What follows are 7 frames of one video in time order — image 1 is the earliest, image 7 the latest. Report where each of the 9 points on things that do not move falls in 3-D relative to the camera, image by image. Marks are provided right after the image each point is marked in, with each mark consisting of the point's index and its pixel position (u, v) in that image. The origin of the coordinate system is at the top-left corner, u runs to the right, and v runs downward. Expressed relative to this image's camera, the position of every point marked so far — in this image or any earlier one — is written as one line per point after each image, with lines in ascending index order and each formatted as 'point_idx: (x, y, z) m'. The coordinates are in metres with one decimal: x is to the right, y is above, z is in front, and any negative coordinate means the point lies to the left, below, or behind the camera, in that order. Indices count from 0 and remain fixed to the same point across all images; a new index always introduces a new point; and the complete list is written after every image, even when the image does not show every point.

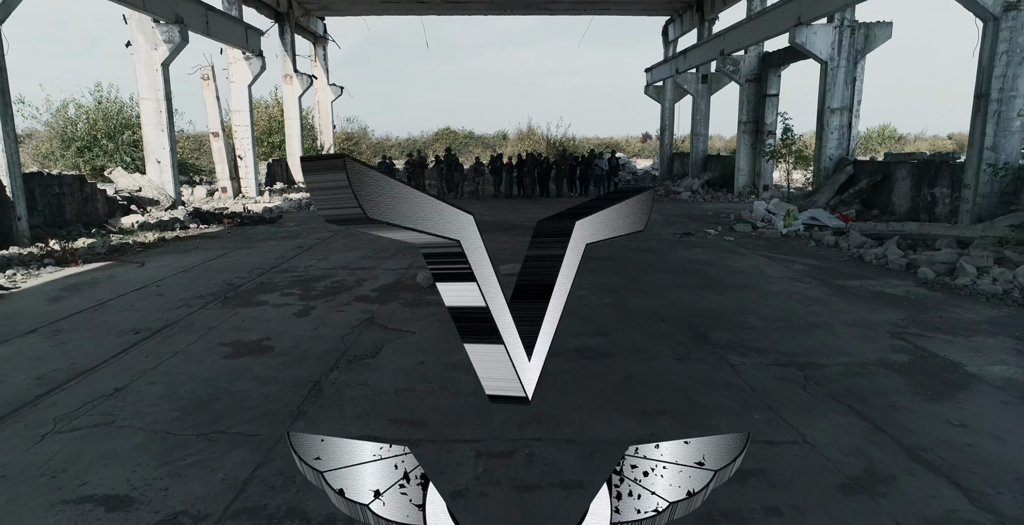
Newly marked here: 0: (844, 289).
0: (+3.5, -0.3, +6.4) m
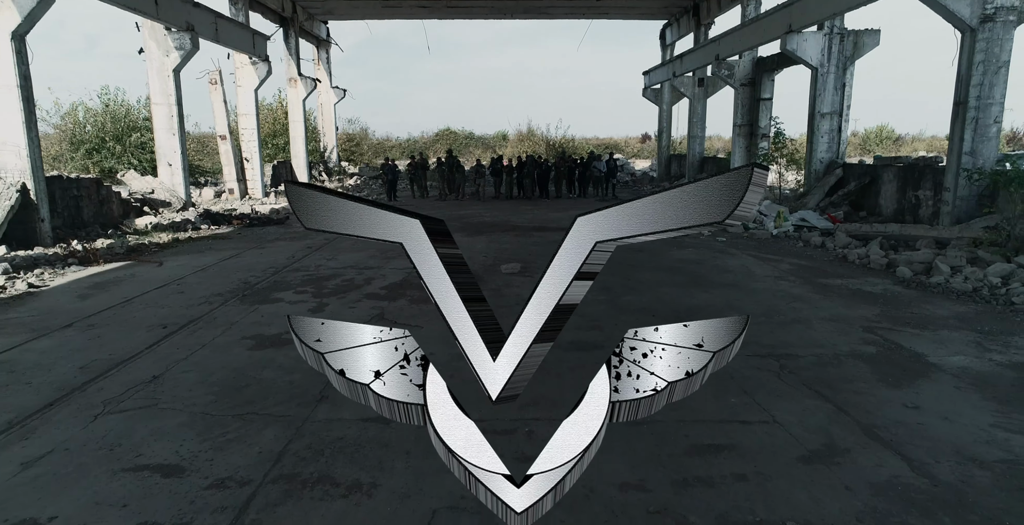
0: (+3.5, -0.3, +6.8) m
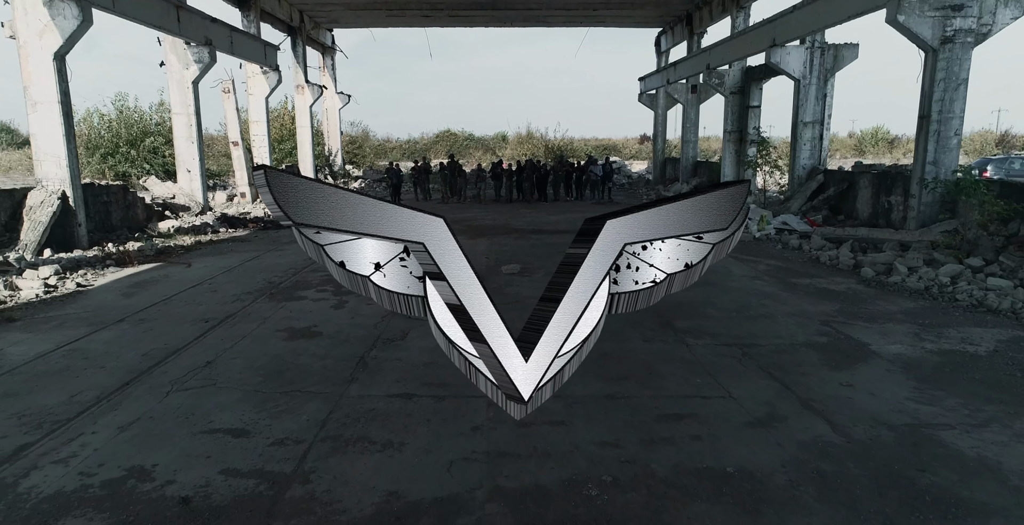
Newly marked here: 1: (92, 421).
0: (+3.5, -0.3, +7.6) m
1: (-2.8, -1.0, +4.0) m
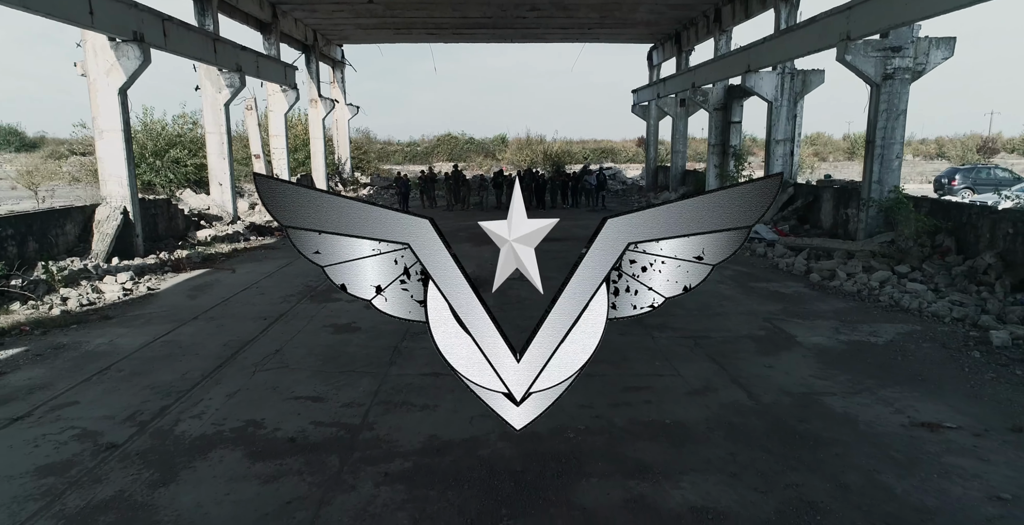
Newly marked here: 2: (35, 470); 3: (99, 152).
0: (+3.5, -0.4, +9.0) m
1: (-2.7, -1.1, +5.4) m
2: (-3.2, -1.4, +4.1) m
3: (-7.1, +1.9, +10.5) m
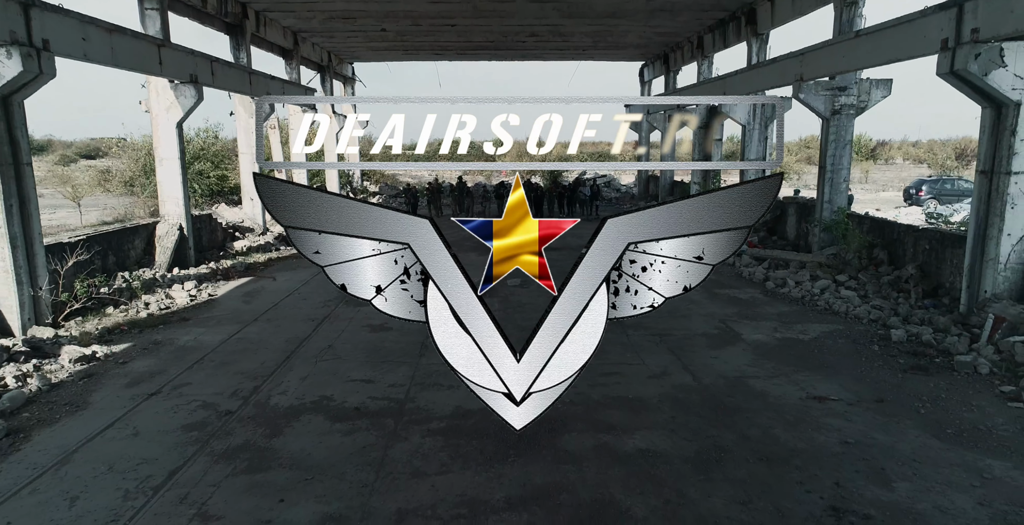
0: (+3.6, -0.6, +10.7) m
1: (-2.7, -1.3, +7.1) m
2: (-3.2, -1.6, +5.8) m
3: (-7.1, +1.7, +12.2) m
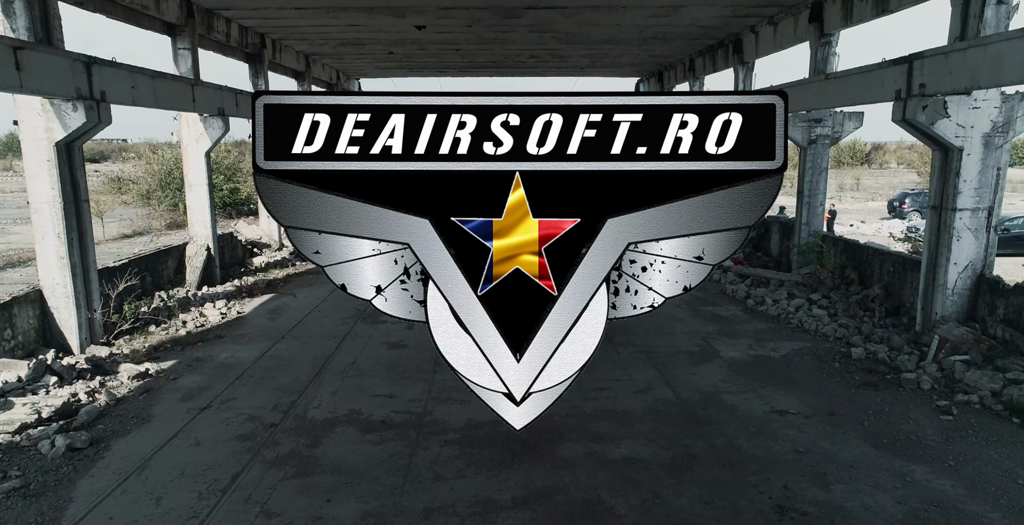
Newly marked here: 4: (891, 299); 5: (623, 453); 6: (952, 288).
0: (+3.6, -1.0, +11.8) m
1: (-2.6, -1.7, +8.2) m
2: (-3.1, -2.0, +6.8) m
3: (-7.0, +1.3, +13.2) m
4: (+6.8, -0.7, +10.8) m
5: (+1.2, -2.0, +6.4) m
6: (+6.6, -0.4, +9.1) m
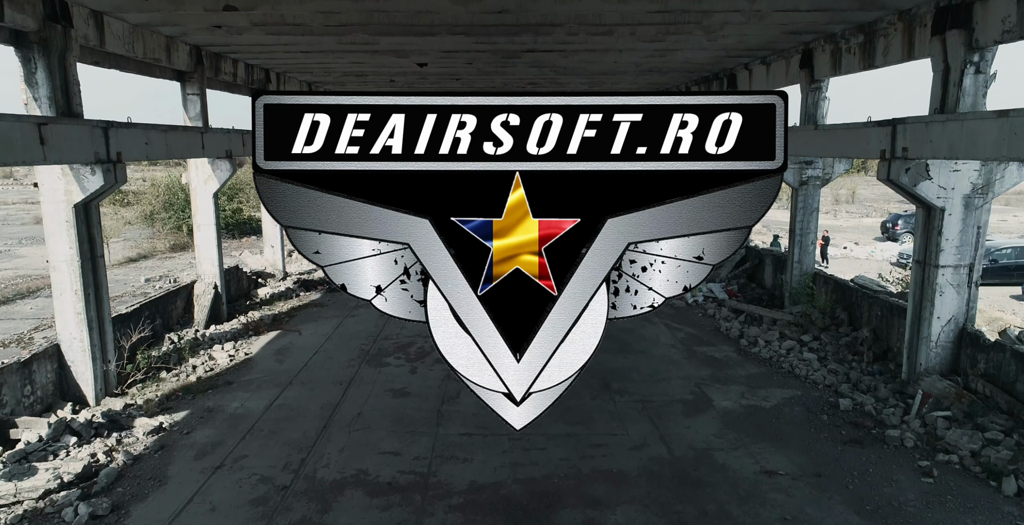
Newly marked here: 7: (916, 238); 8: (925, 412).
0: (+3.6, -1.8, +12.1) m
1: (-2.6, -2.6, +8.5) m
2: (-3.1, -2.8, +7.2) m
3: (-7.0, +0.5, +13.6) m
4: (+6.8, -1.5, +11.2) m
5: (+1.2, -2.9, +6.8) m
6: (+6.6, -1.2, +9.4) m
7: (+6.4, +0.4, +9.6) m
8: (+5.9, -2.1, +8.7) m
